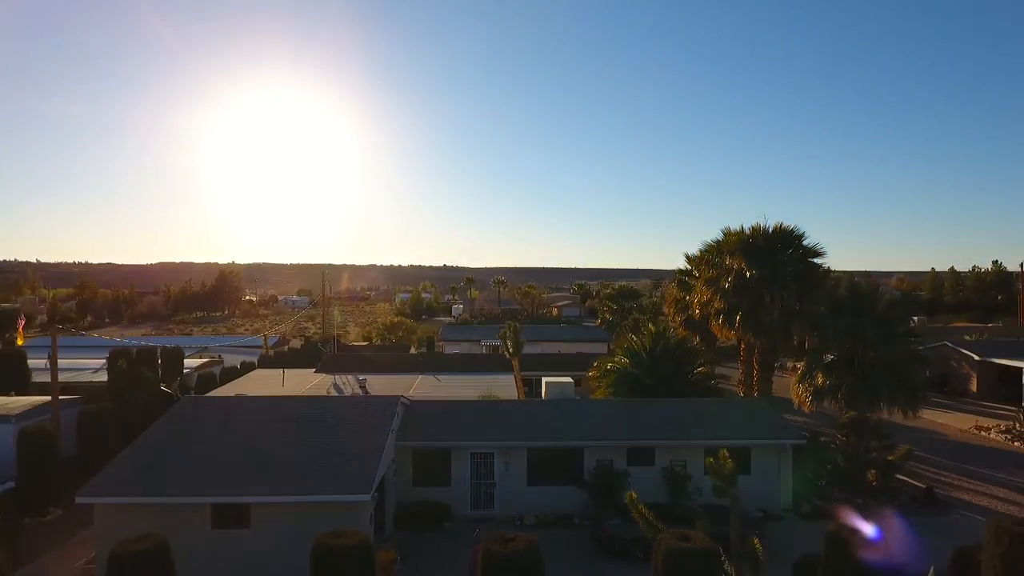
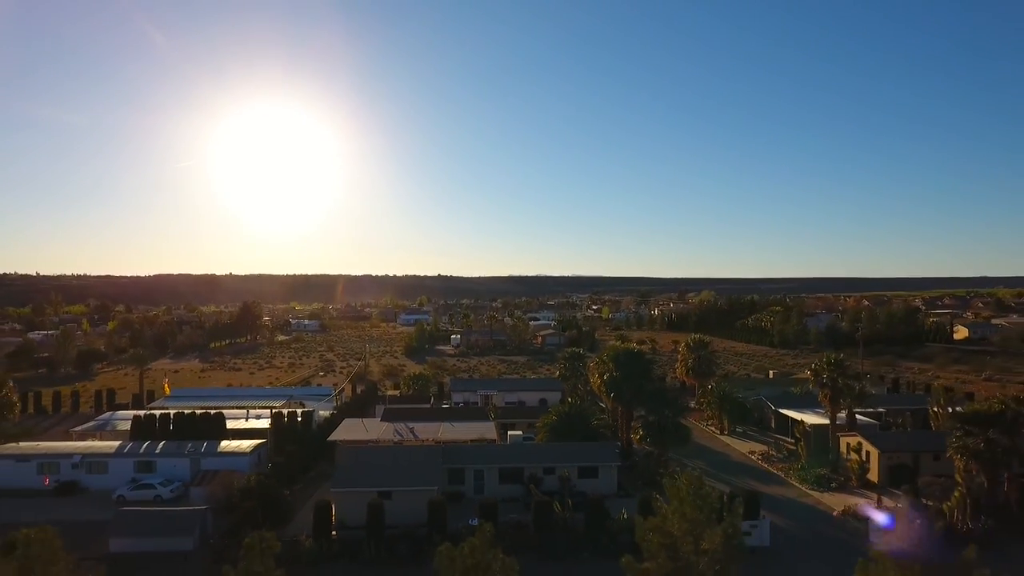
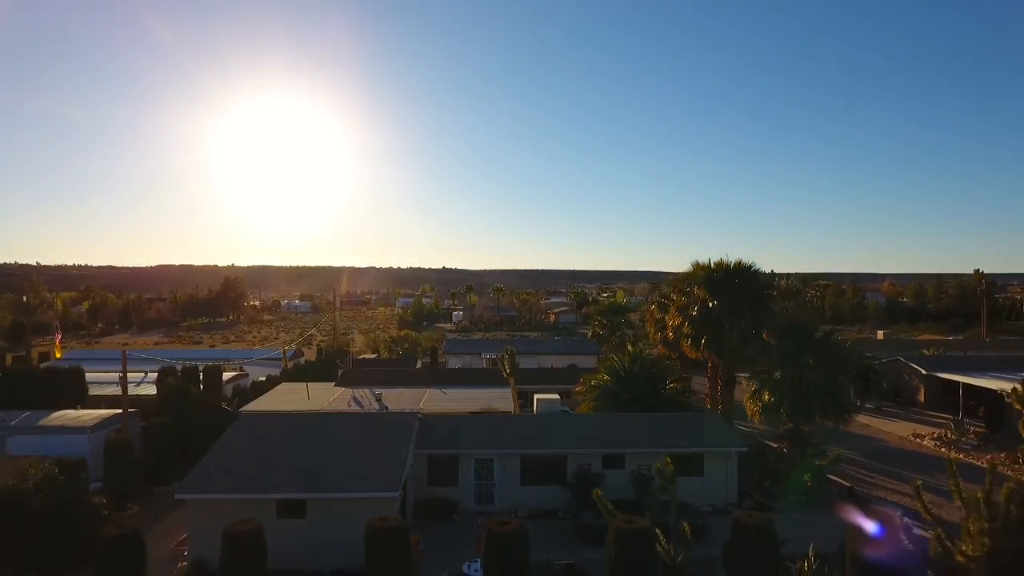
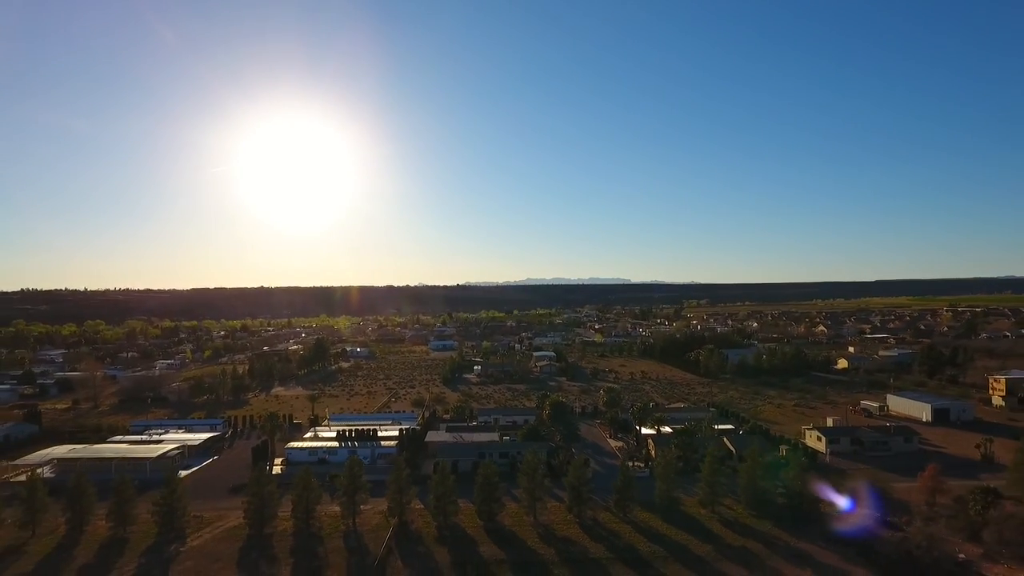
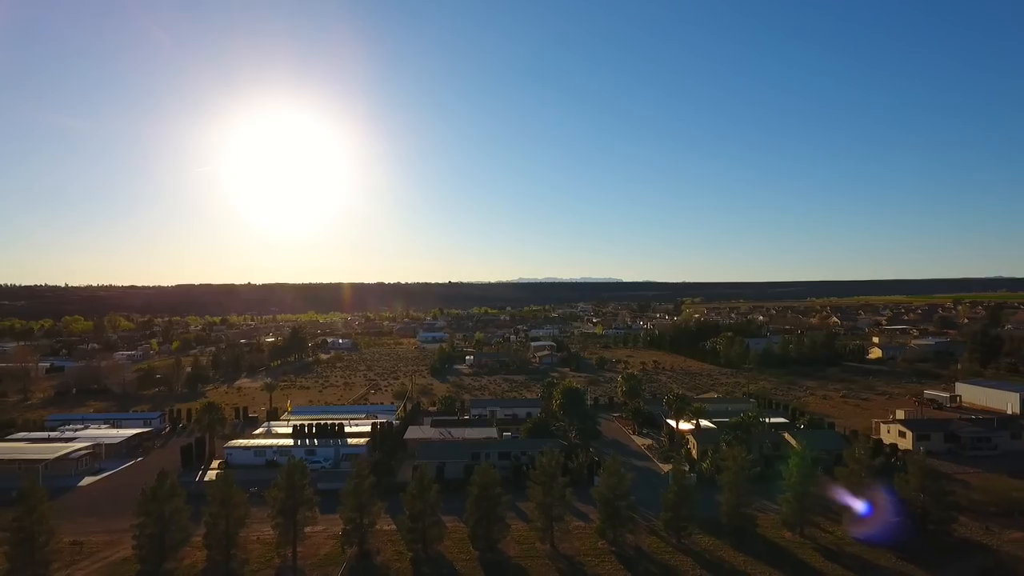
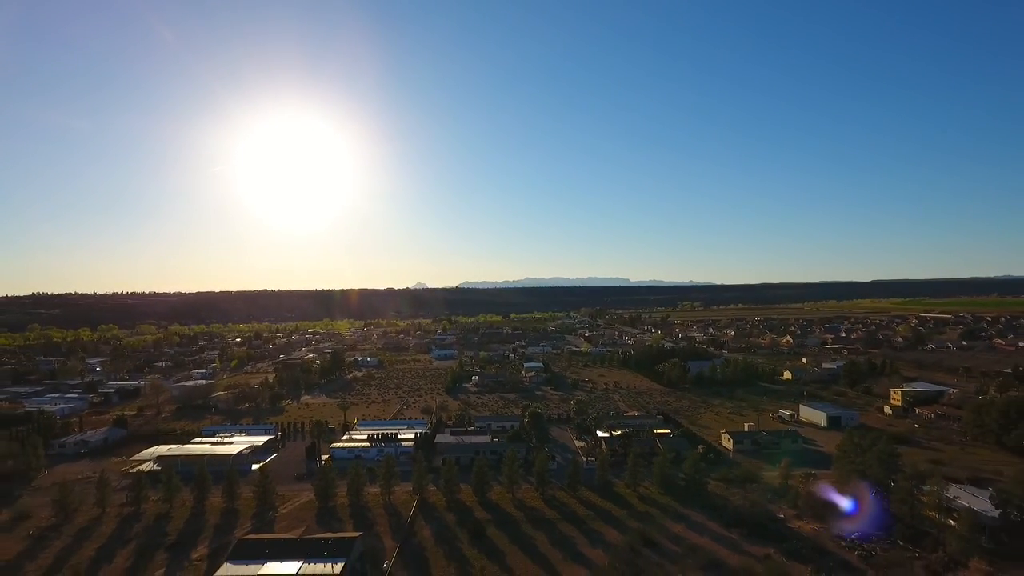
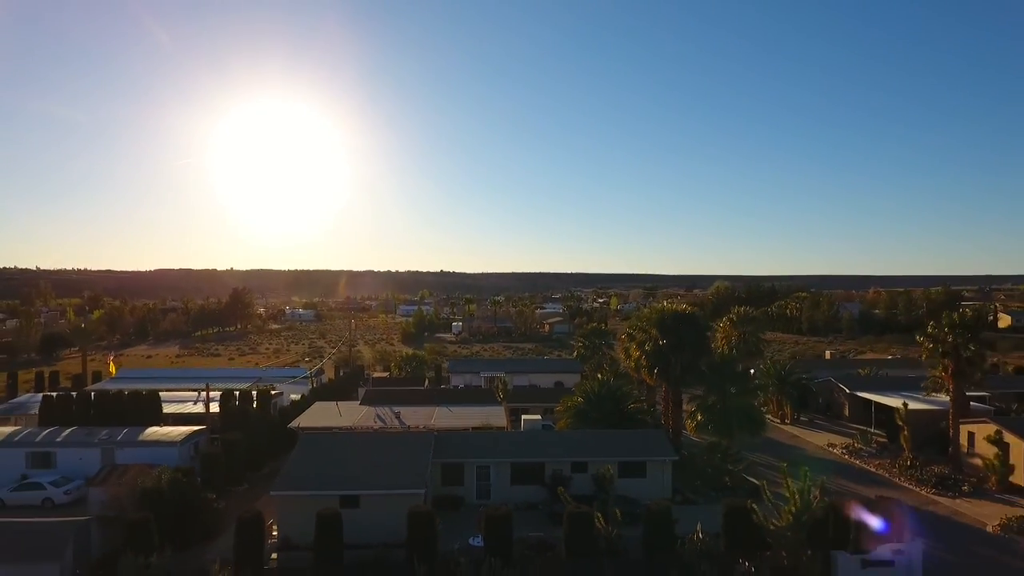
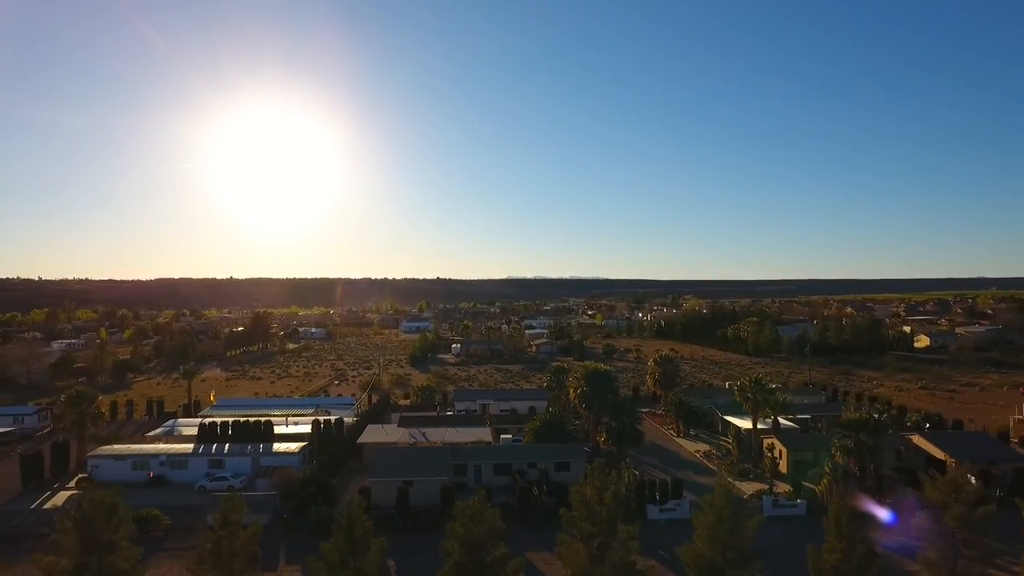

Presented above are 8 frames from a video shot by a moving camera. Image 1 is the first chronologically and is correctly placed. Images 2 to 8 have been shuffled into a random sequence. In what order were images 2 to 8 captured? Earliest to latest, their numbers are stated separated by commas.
3, 7, 2, 8, 5, 4, 6
